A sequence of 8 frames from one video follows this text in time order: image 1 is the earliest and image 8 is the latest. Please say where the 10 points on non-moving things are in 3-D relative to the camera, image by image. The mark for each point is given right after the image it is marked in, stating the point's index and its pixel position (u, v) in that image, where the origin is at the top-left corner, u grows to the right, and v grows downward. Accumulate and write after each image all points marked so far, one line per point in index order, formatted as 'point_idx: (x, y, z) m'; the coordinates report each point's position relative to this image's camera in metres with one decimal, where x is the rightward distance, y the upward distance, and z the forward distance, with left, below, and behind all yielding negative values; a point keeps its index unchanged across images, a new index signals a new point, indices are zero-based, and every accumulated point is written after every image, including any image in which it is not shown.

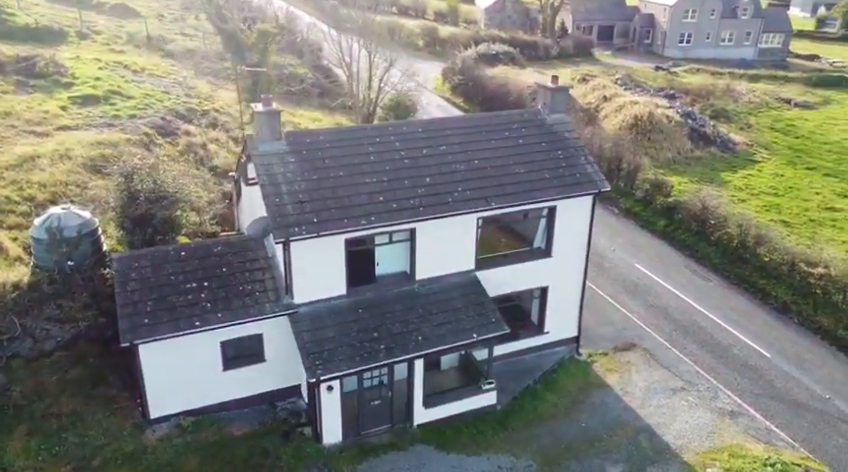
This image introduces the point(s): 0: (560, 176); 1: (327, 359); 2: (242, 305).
0: (+4.0, +1.7, +19.3) m
1: (-2.3, -3.1, +16.5) m
2: (-4.5, -1.8, +17.2) m
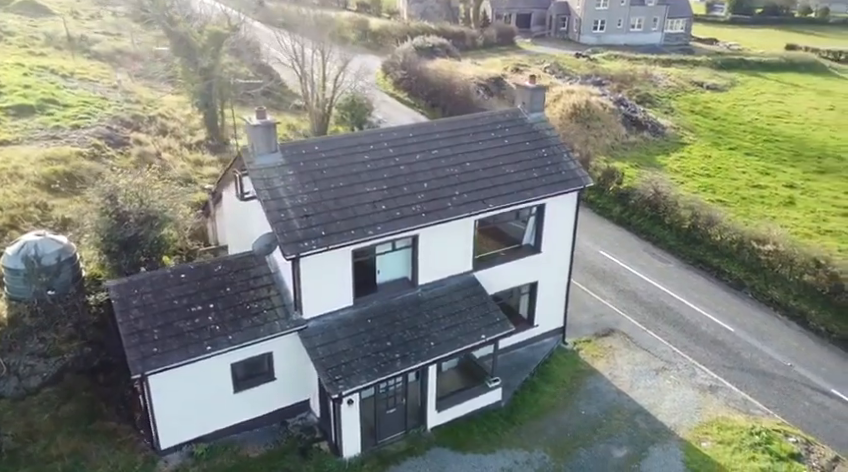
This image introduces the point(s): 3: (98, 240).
0: (+3.8, +1.8, +20.0) m
1: (-1.9, -3.4, +16.4) m
2: (-4.2, -2.3, +16.8) m
3: (-8.3, -0.2, +17.9) m
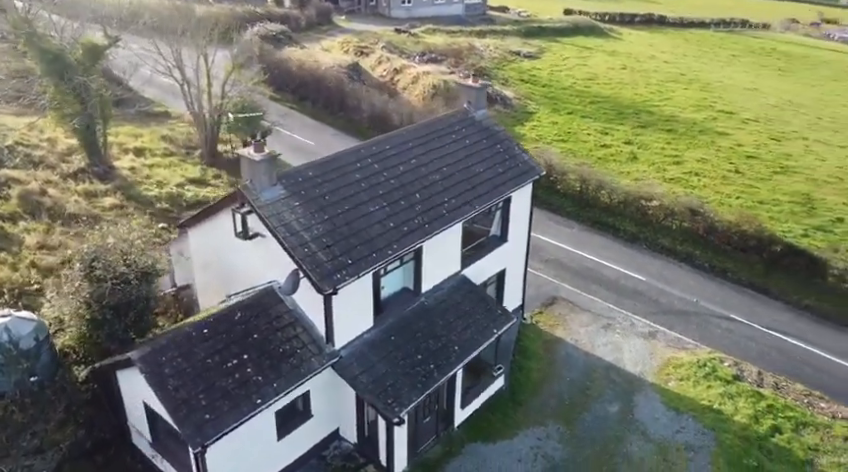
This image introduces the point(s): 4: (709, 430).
0: (+2.8, +2.1, +21.3) m
1: (-0.7, -3.9, +16.6) m
2: (-3.1, -3.2, +16.1) m
3: (-7.7, -1.7, +15.8) m
4: (+8.3, -5.7, +19.6) m
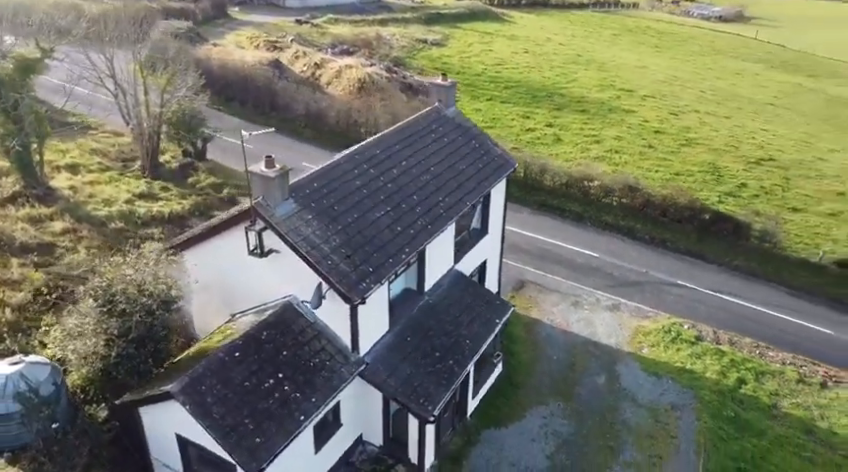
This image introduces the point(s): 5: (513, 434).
0: (+2.1, +2.4, +22.1) m
1: (0.0, -4.0, +17.1) m
2: (-2.4, -3.5, +16.2) m
3: (-6.9, -2.4, +15.0) m
4: (+8.5, -4.9, +21.6) m
5: (+2.6, -5.8, +19.5) m
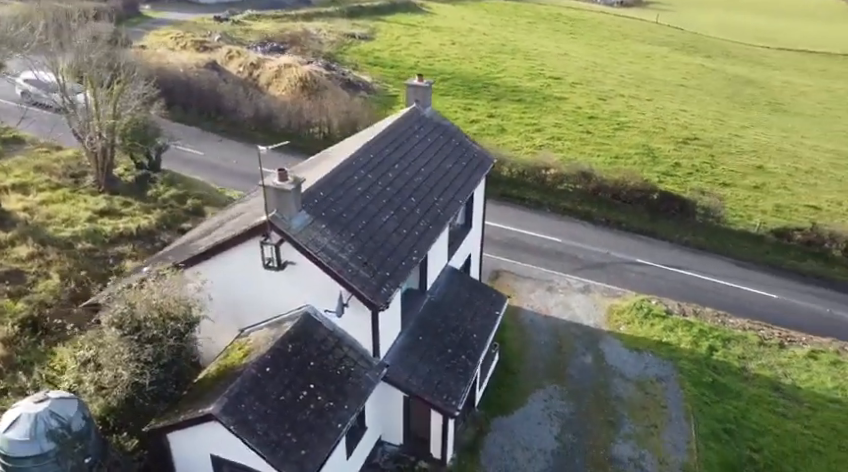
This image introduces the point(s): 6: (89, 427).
0: (+1.6, +2.6, +22.7) m
1: (+0.6, -4.1, +17.6) m
2: (-1.7, -3.7, +16.4) m
3: (-6.1, -3.0, +14.7) m
4: (+8.4, -4.3, +23.2) m
5: (+2.9, -5.6, +20.4) m
6: (-7.1, -4.1, +14.2) m
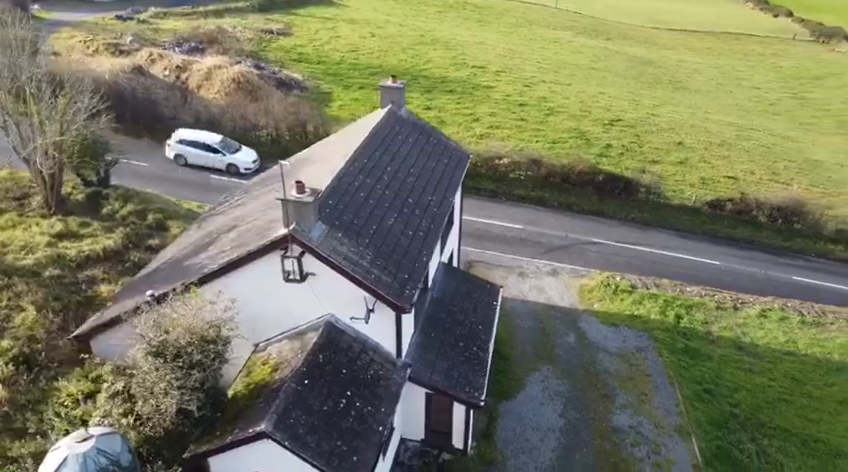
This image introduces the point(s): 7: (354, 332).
0: (+0.9, +2.7, +23.3) m
1: (+1.2, -4.0, +18.3) m
2: (-0.9, -3.8, +16.8) m
3: (-5.1, -3.5, +14.4) m
4: (+8.1, -3.6, +24.9) m
5: (+3.2, -5.3, +21.4) m
6: (-5.9, -4.6, +13.8) m
7: (-1.8, -2.5, +17.4) m
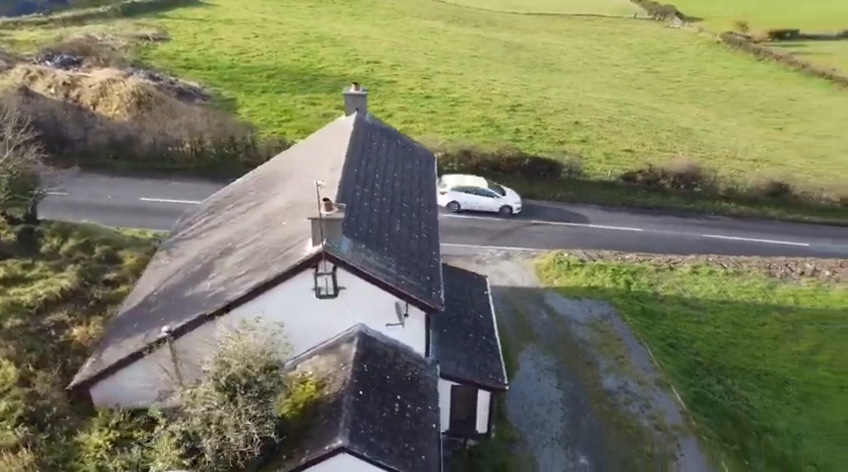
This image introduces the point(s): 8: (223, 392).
0: (-0.2, +2.8, +24.1) m
1: (+1.9, -3.9, +19.4) m
2: (+0.1, -4.0, +17.5) m
3: (-3.5, -4.1, +14.3) m
4: (+7.3, -2.6, +27.3) m
5: (+3.4, -4.9, +22.9) m
6: (-4.0, -5.3, +13.6) m
7: (-1.1, -2.7, +17.9) m
8: (-4.4, -3.3, +14.2) m
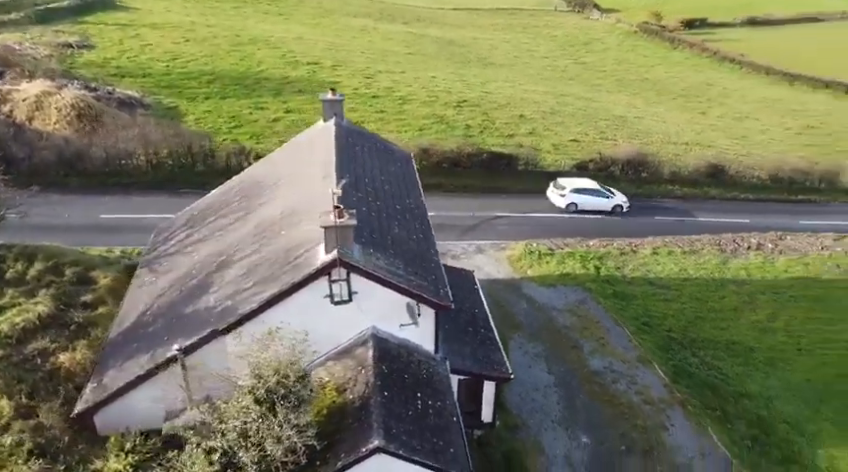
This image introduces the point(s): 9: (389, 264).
0: (-0.9, +2.8, +24.5) m
1: (+2.0, -3.8, +20.0) m
2: (+0.5, -3.9, +17.9) m
3: (-2.7, -4.3, +14.4) m
4: (+6.5, -2.2, +28.5) m
5: (+3.2, -4.7, +23.7) m
6: (-3.1, -5.6, +13.7) m
7: (-0.8, -2.8, +18.2) m
8: (-3.7, -3.6, +14.2) m
9: (-0.9, -0.7, +17.5) m
